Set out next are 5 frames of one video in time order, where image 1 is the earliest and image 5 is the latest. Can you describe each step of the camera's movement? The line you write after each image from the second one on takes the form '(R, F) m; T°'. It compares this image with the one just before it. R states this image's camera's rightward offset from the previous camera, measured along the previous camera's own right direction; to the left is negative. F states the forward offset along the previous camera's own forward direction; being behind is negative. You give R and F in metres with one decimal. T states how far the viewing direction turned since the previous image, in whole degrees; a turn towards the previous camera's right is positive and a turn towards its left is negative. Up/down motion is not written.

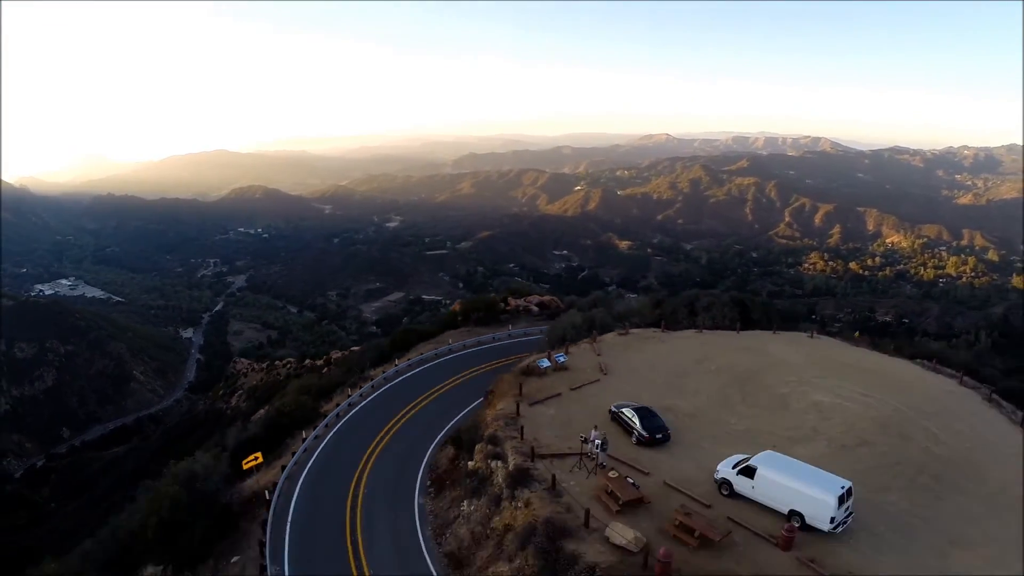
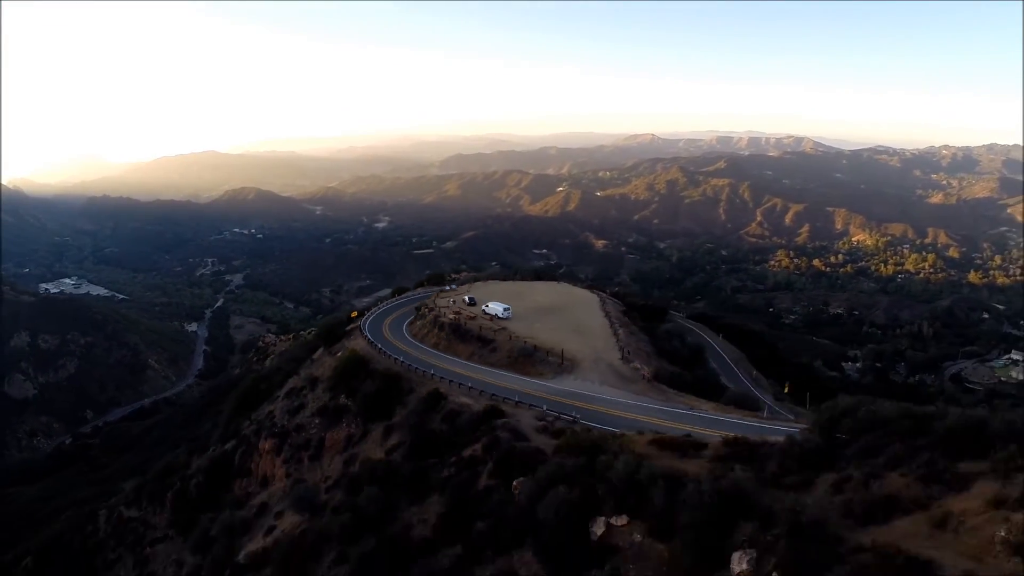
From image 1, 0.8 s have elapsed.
(+1.2, -6.3) m; +1°
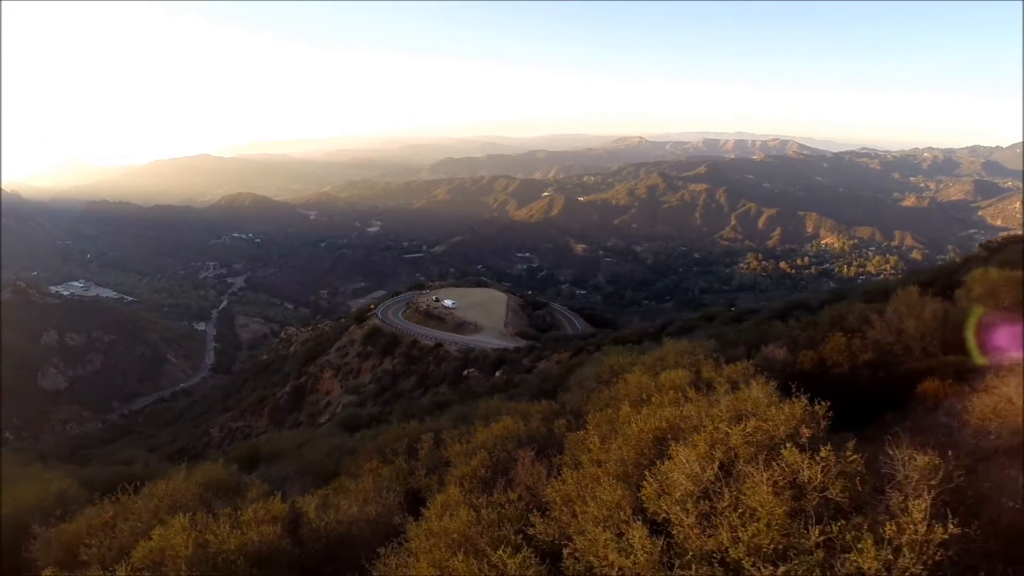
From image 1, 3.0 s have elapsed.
(+1.4, -7.7) m; +1°
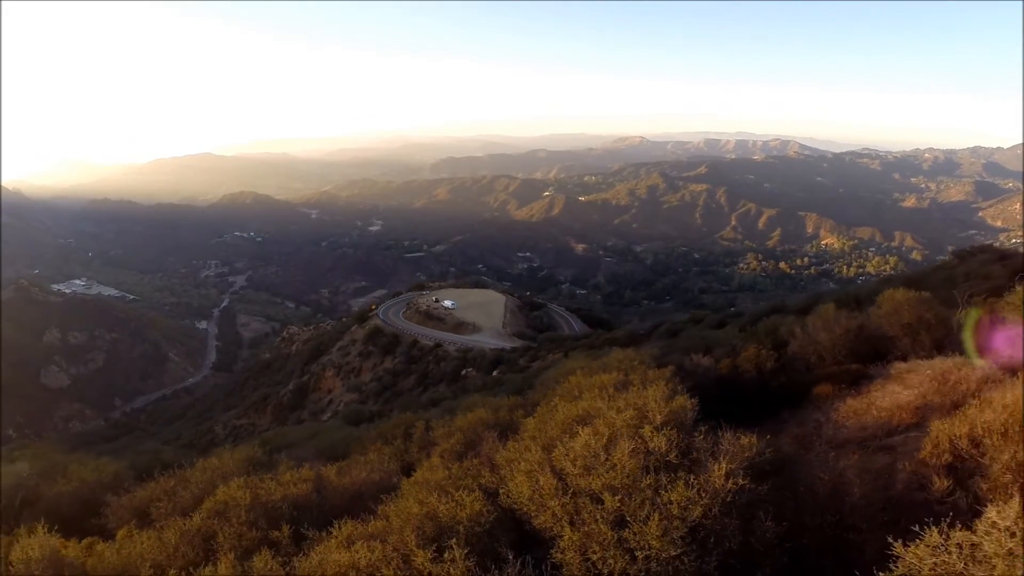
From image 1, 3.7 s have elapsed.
(+0.1, -0.4) m; 0°
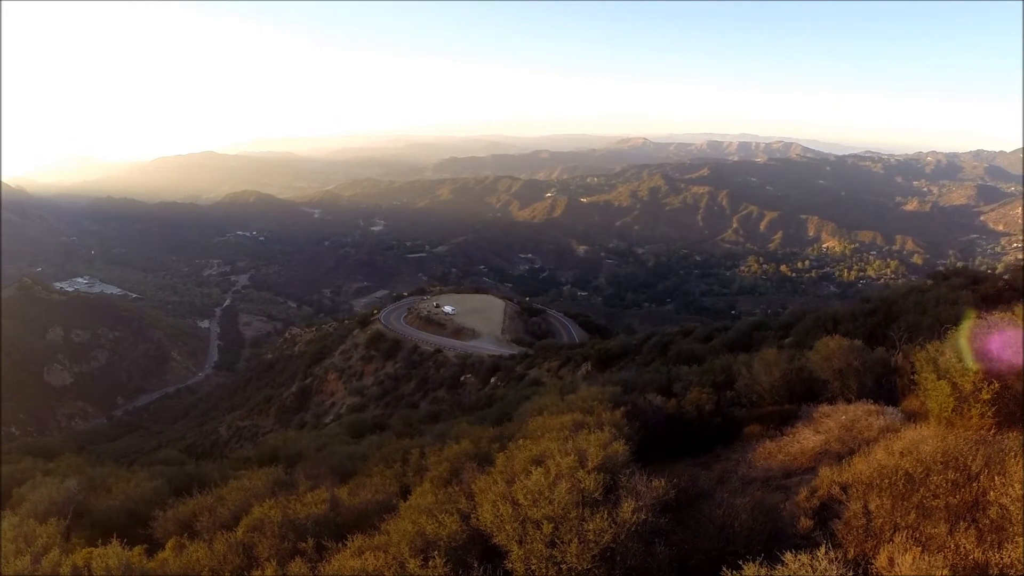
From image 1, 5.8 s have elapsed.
(+0.1, -0.3) m; 0°
